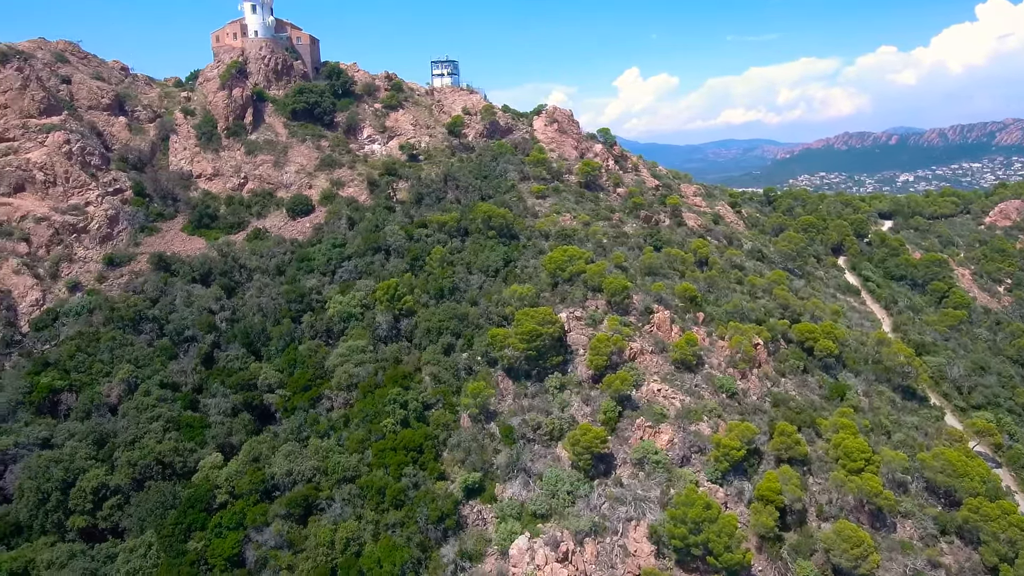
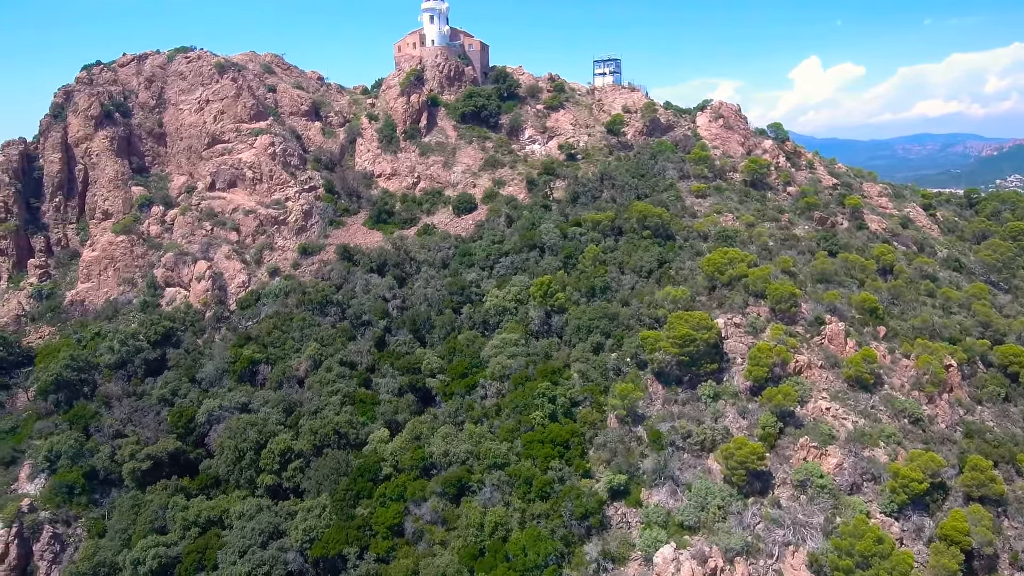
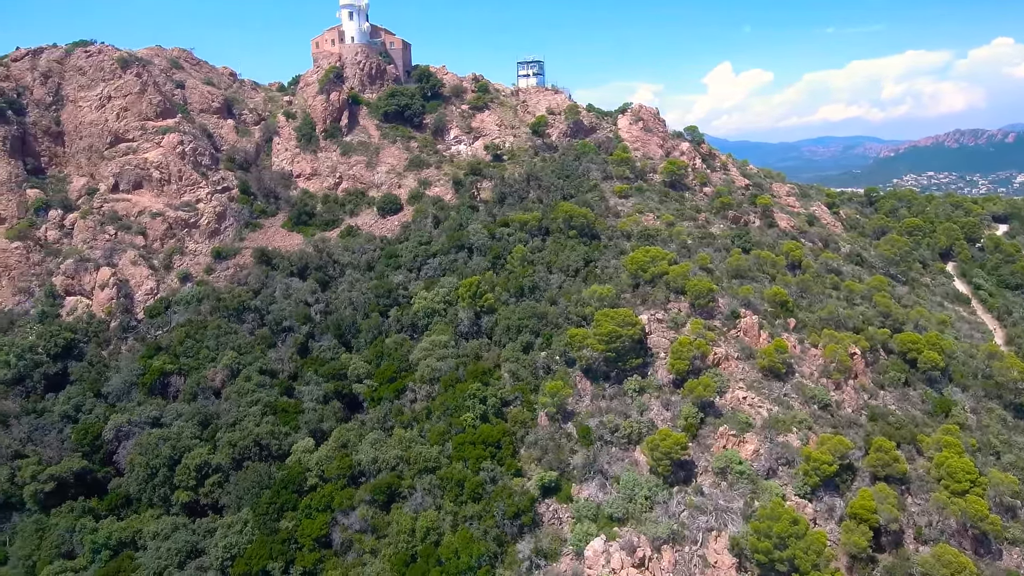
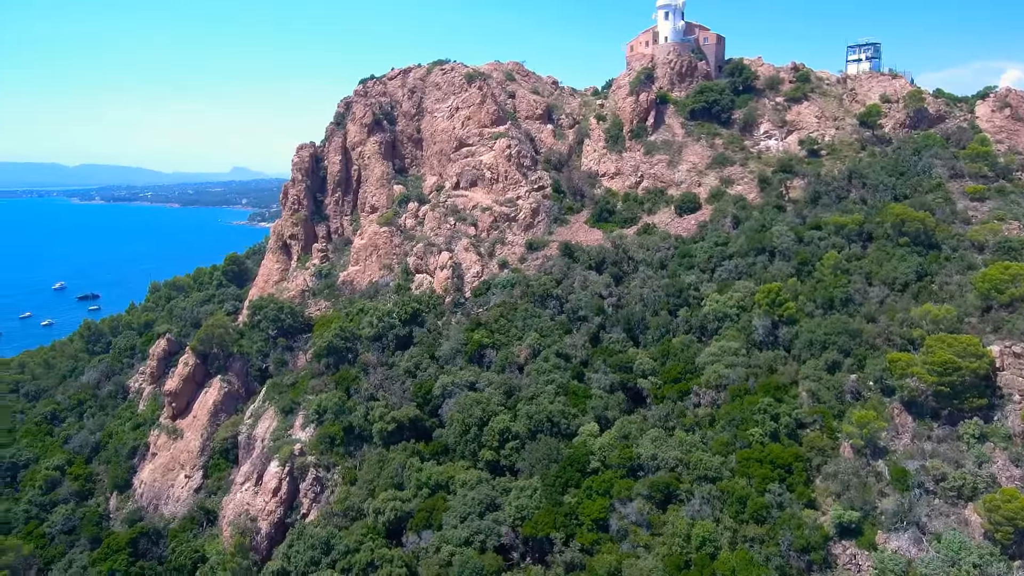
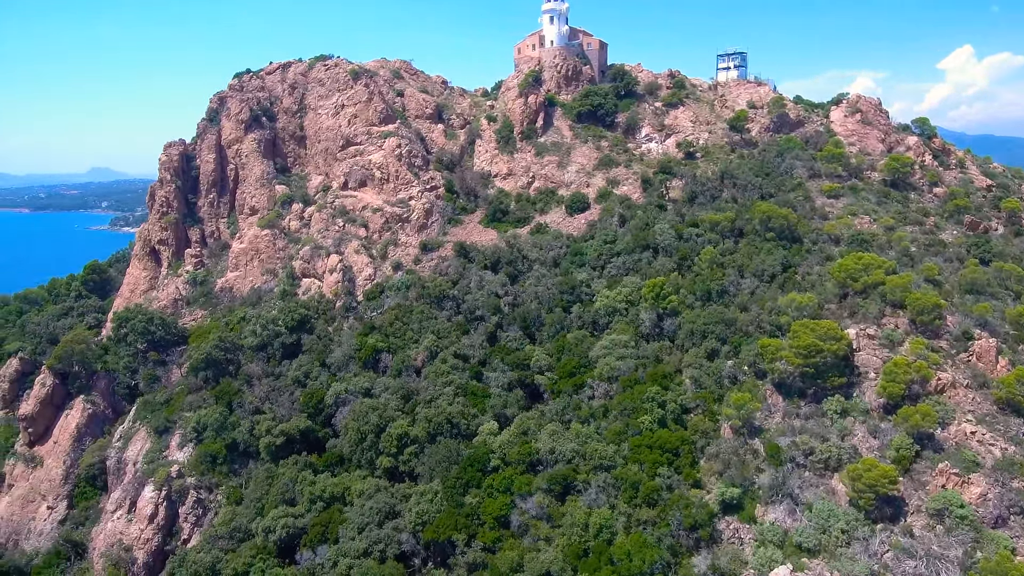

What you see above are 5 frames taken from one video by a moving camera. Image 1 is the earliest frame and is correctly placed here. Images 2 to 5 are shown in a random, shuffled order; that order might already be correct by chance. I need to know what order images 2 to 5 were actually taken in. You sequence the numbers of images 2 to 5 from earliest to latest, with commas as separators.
3, 2, 5, 4
